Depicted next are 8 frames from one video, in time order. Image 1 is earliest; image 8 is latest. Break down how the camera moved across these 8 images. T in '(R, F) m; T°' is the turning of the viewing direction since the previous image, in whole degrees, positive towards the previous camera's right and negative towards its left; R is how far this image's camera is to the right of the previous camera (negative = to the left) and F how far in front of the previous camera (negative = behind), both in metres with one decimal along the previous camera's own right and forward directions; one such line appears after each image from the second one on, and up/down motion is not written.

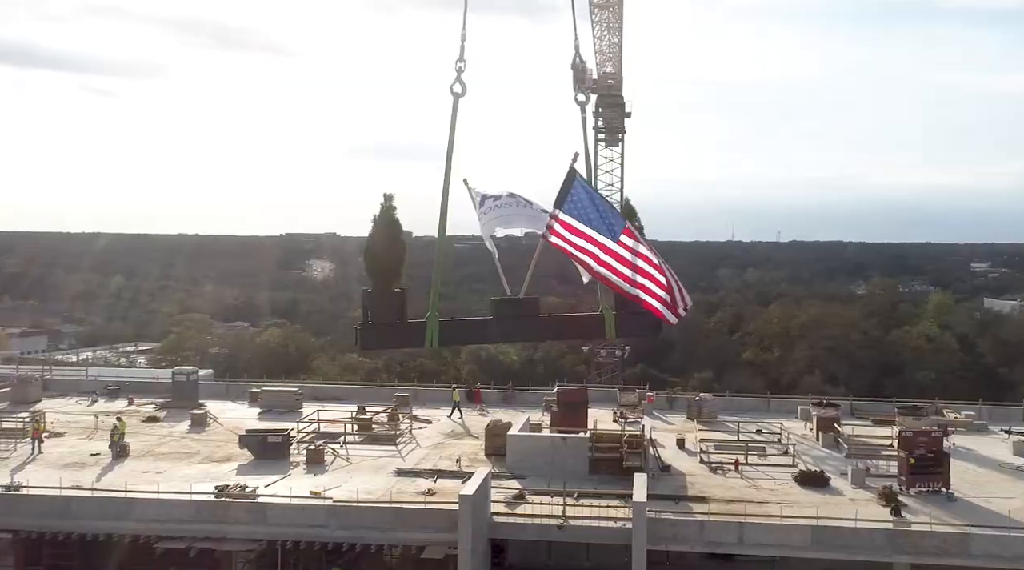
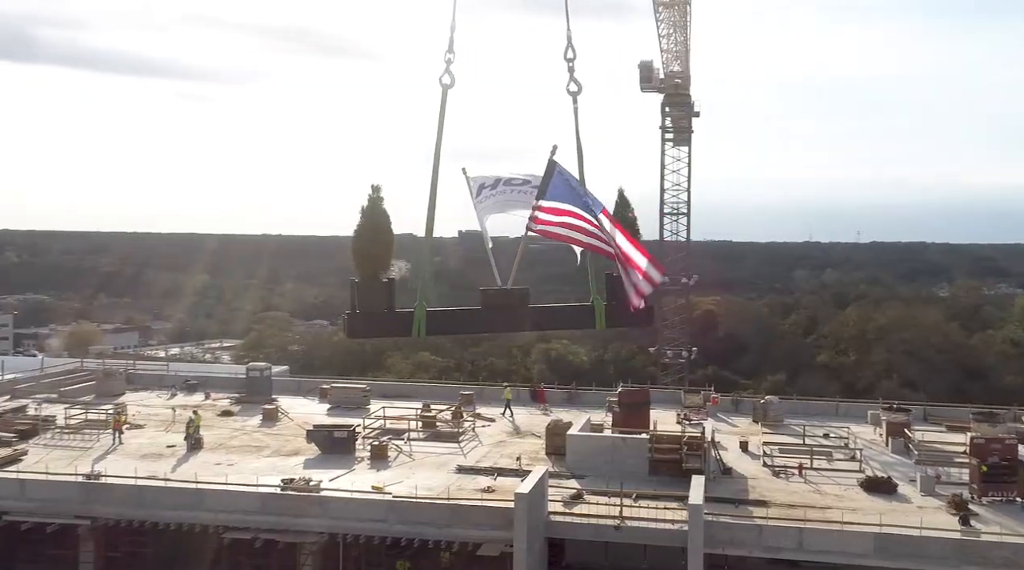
(+0.8, -0.2) m; -5°
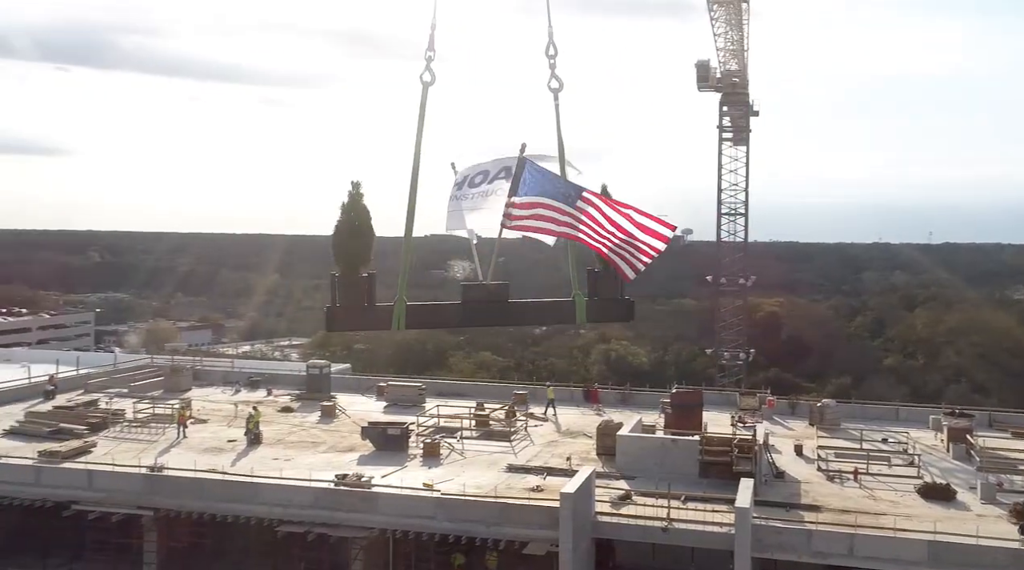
(+0.8, -0.1) m; -5°
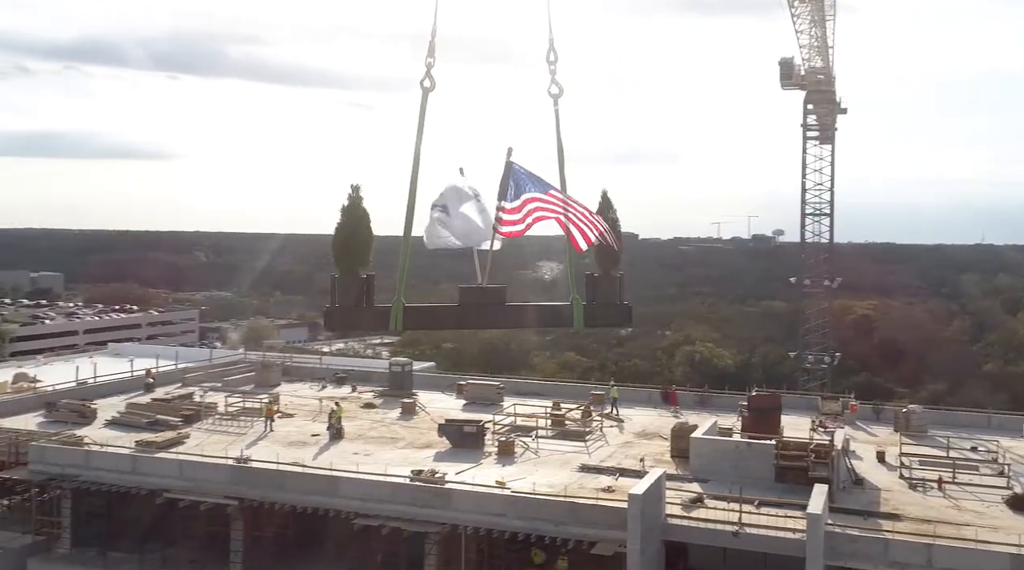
(+0.9, -0.2) m; -6°
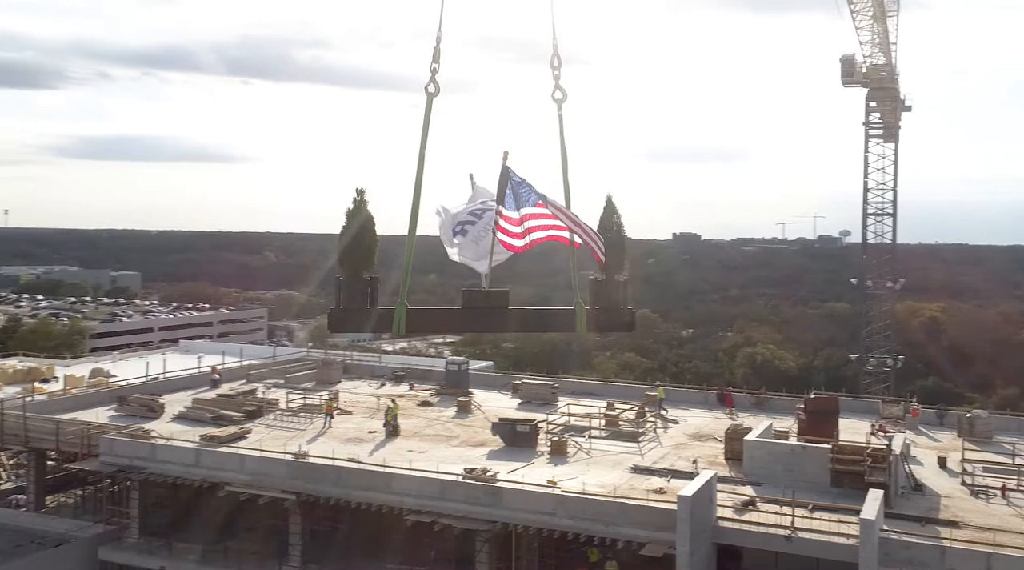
(+0.6, -0.1) m; -4°
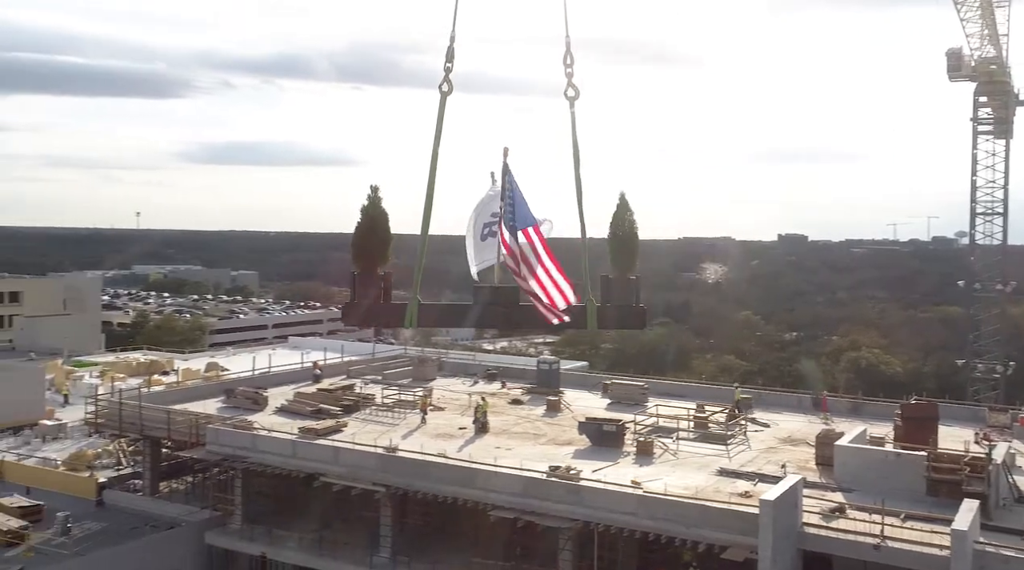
(+0.9, -0.1) m; -7°
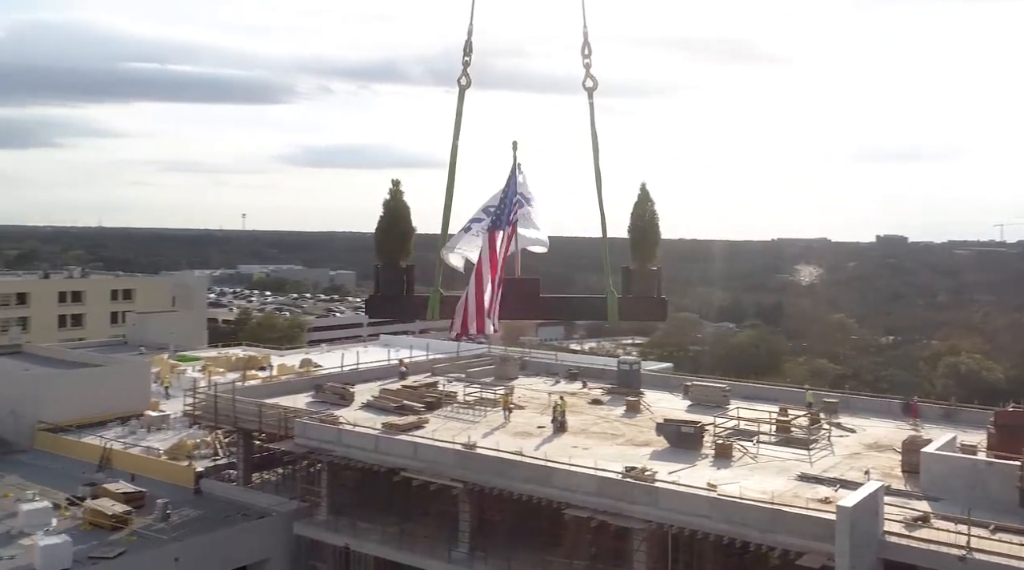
(+0.8, 0.0) m; -6°
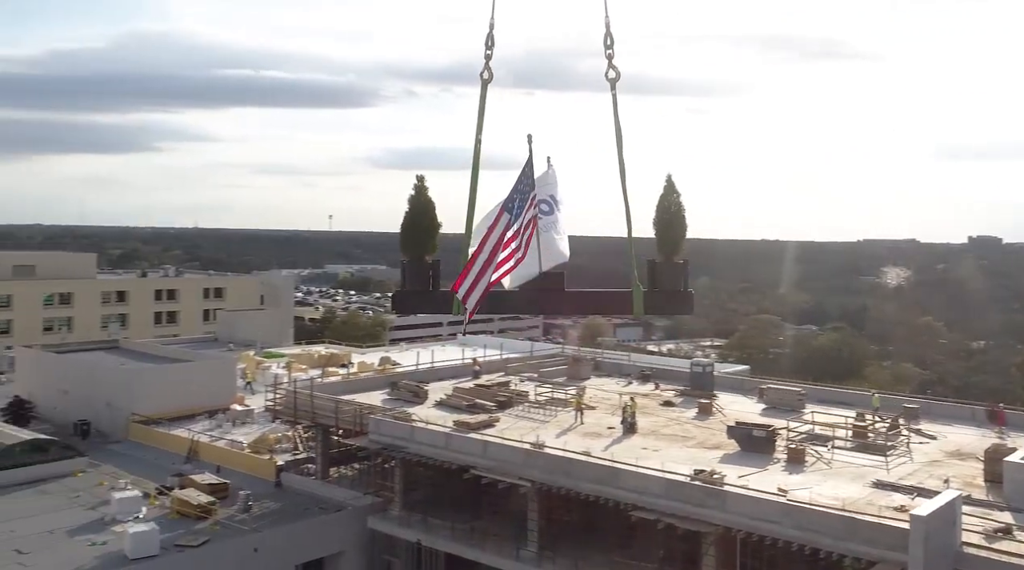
(+0.6, 0.0) m; -5°
